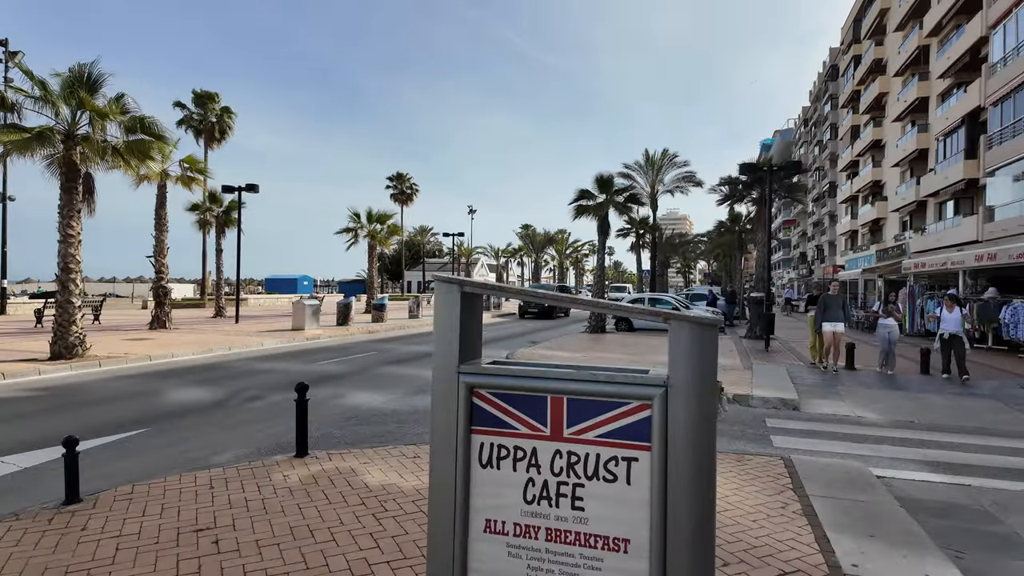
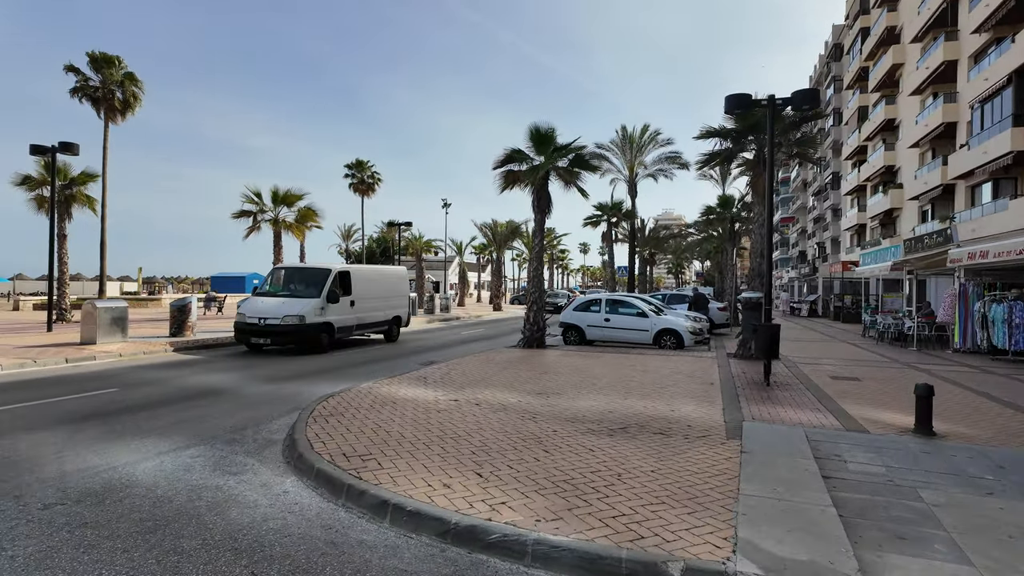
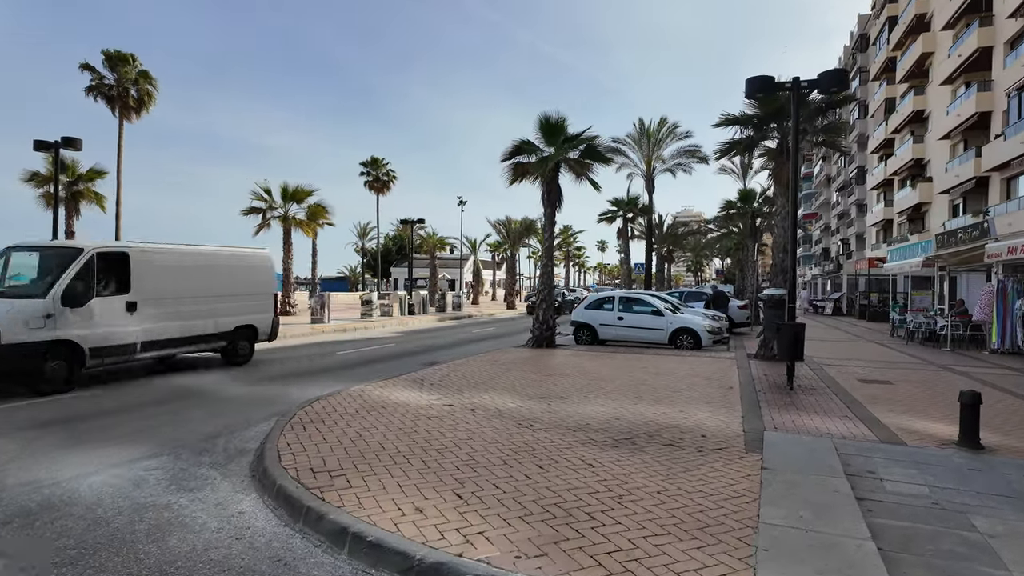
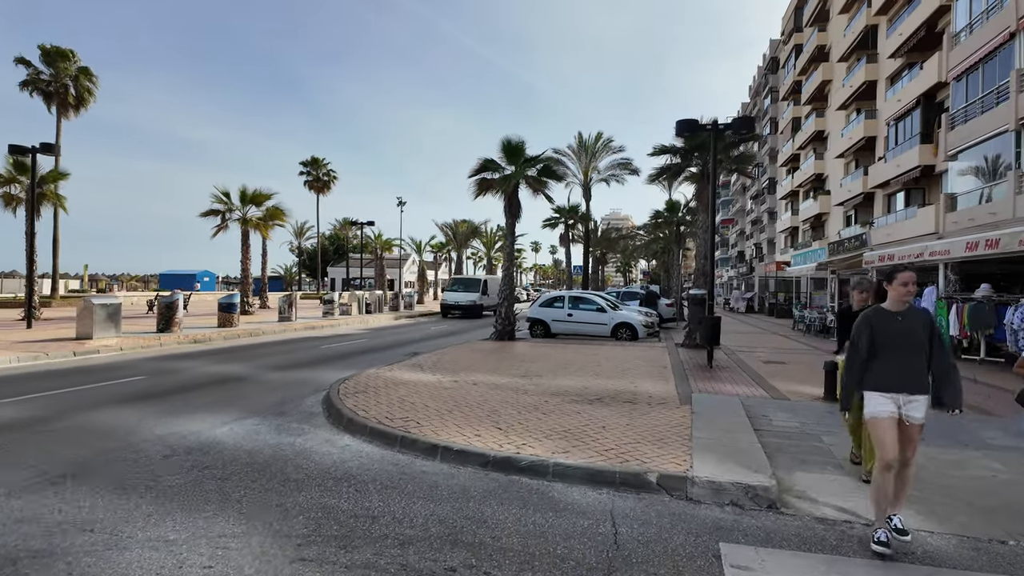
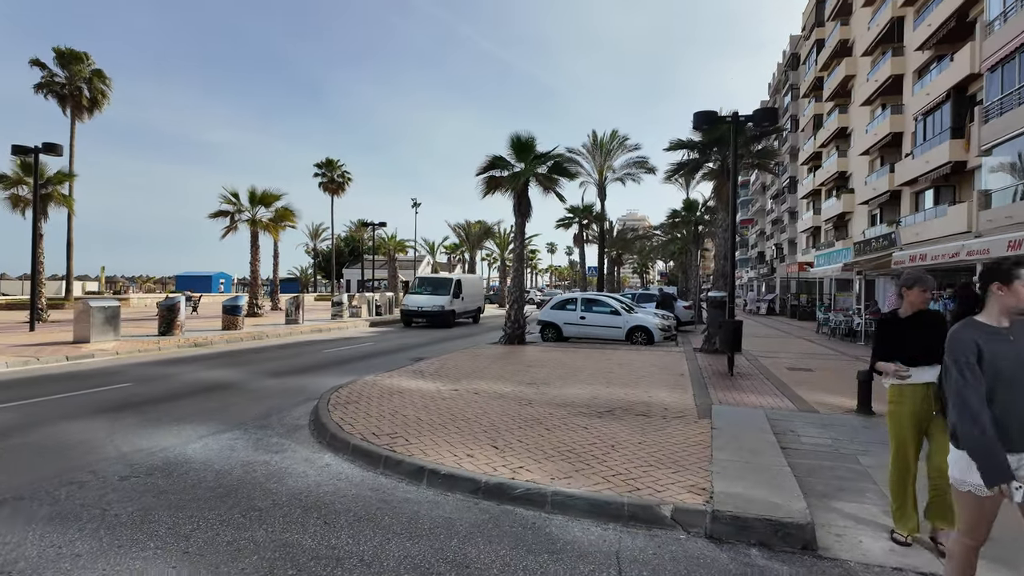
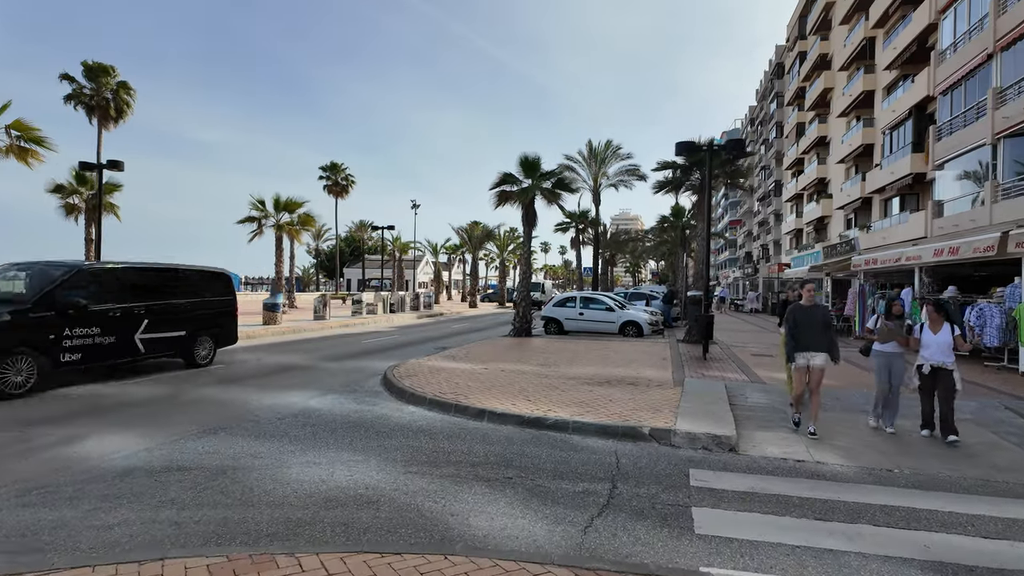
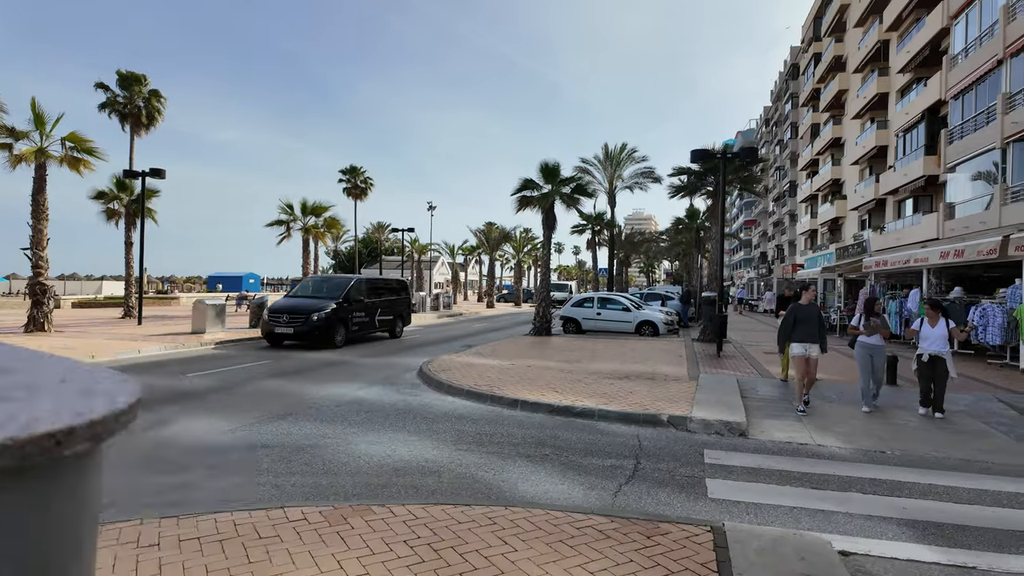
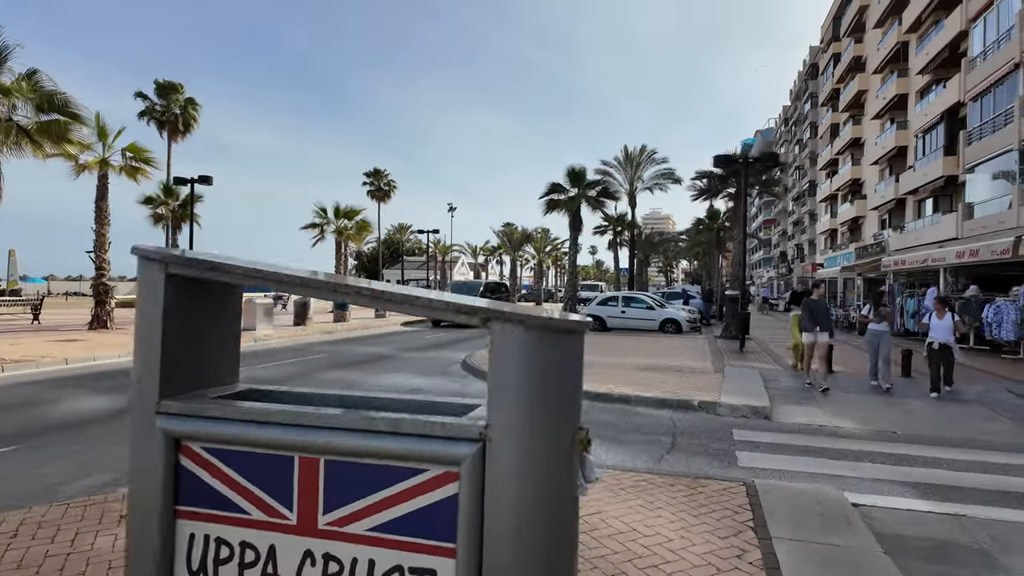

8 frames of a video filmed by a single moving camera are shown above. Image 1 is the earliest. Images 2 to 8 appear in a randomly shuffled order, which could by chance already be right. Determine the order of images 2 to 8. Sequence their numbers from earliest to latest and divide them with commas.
8, 7, 6, 4, 5, 2, 3
